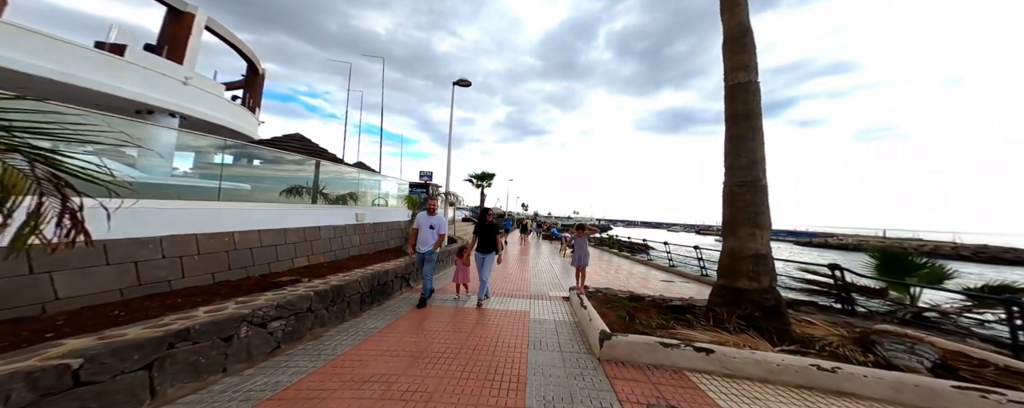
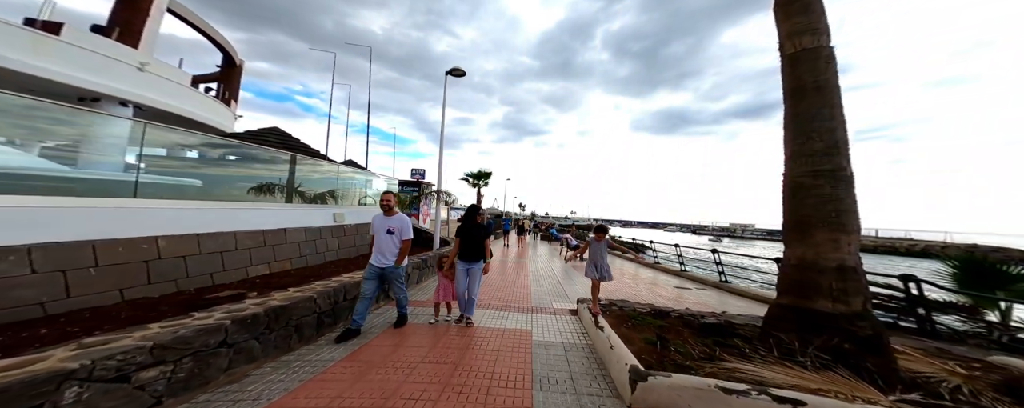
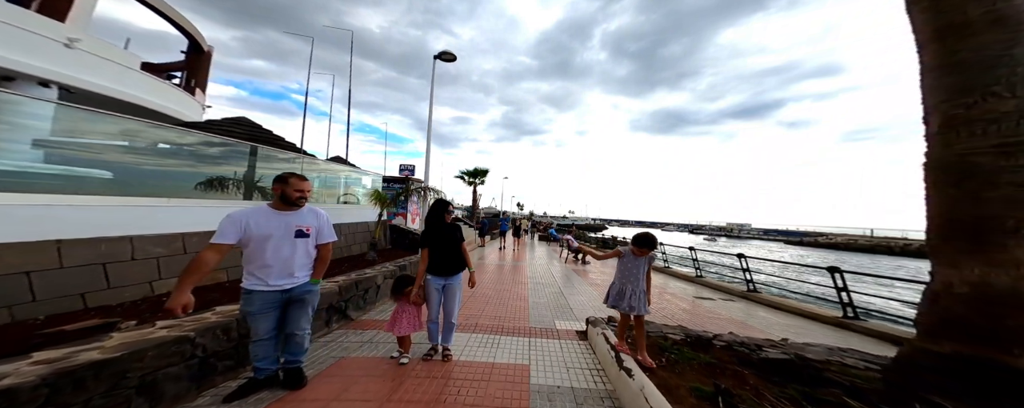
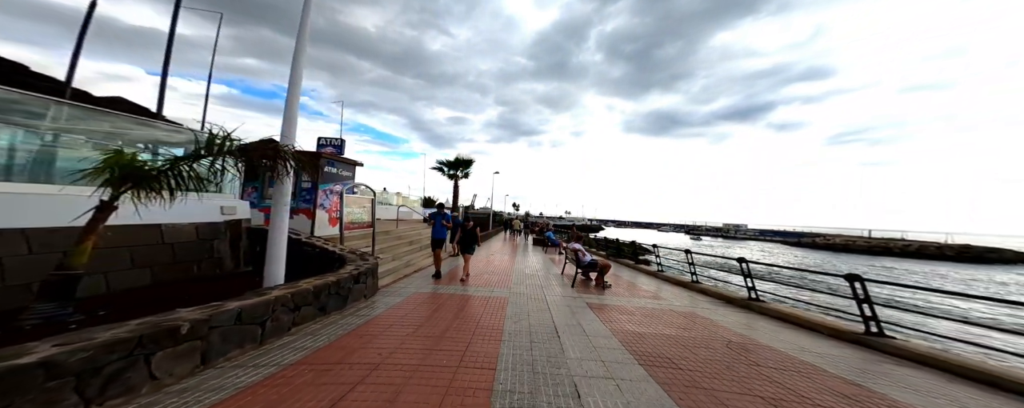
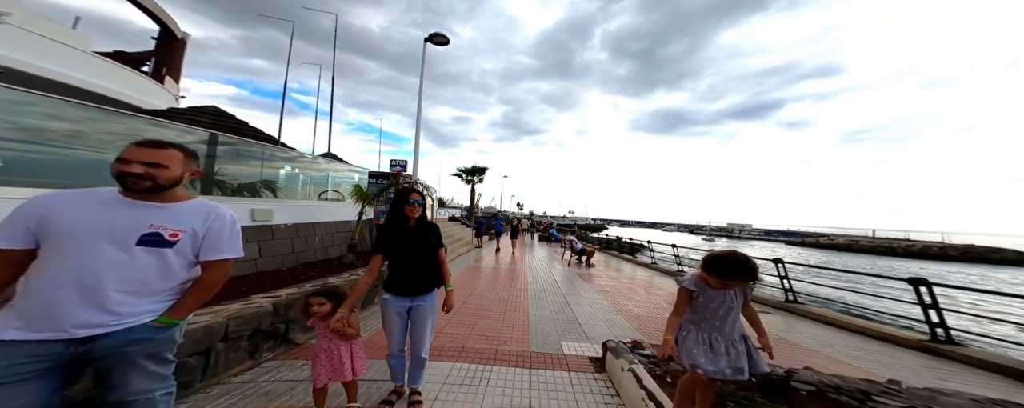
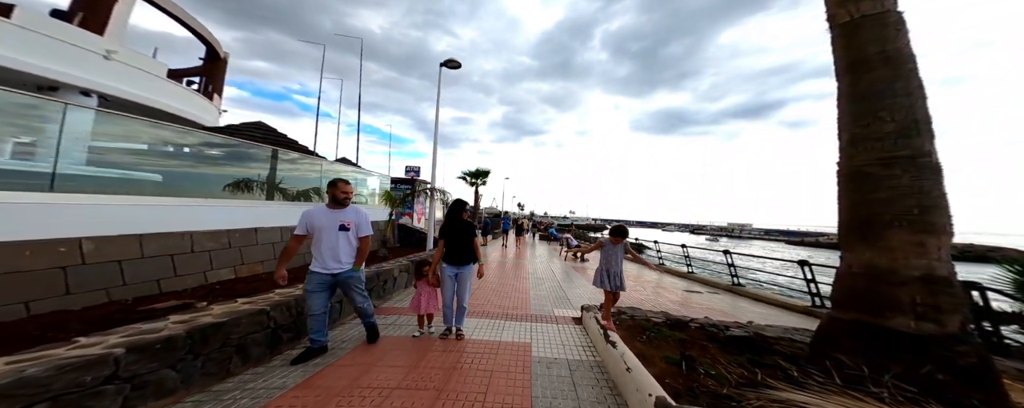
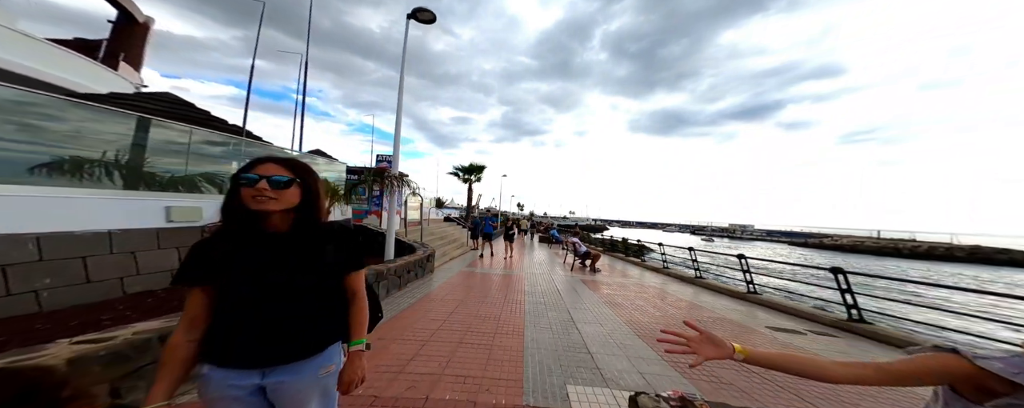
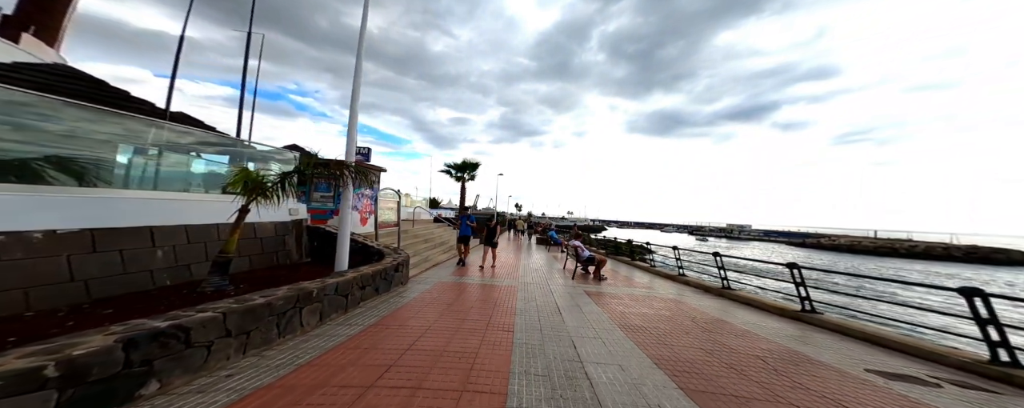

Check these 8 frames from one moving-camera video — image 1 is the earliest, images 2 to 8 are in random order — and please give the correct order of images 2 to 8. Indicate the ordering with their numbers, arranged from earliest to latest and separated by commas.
2, 6, 3, 5, 7, 8, 4
